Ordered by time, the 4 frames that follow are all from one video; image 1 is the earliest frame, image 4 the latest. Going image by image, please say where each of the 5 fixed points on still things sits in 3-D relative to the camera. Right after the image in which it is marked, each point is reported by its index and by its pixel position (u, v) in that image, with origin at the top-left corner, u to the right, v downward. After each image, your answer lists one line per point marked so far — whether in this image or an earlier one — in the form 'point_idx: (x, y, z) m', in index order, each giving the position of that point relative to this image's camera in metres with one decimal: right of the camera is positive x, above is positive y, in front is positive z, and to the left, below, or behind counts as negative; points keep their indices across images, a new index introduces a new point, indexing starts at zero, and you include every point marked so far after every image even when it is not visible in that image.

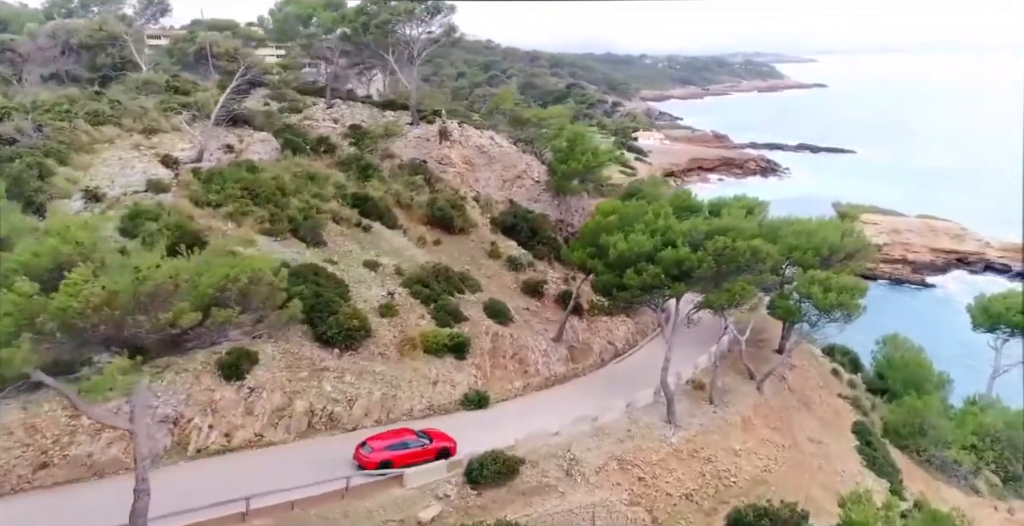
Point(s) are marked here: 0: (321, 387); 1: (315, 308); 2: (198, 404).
0: (-5.6, -3.6, +18.5) m
1: (-6.3, -1.4, +19.9) m
2: (-8.4, -3.8, +16.7) m
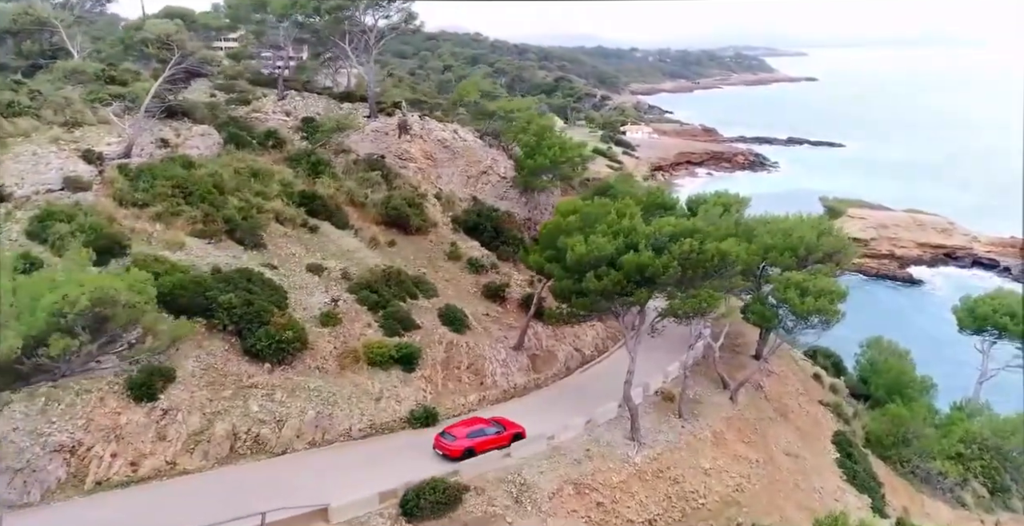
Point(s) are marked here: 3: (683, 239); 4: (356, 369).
0: (-7.1, -3.8, +16.8) m
1: (-7.8, -1.6, +18.1) m
2: (-9.8, -4.0, +14.9) m
3: (+5.0, +0.7, +18.5) m
4: (-4.7, -3.2, +19.1) m
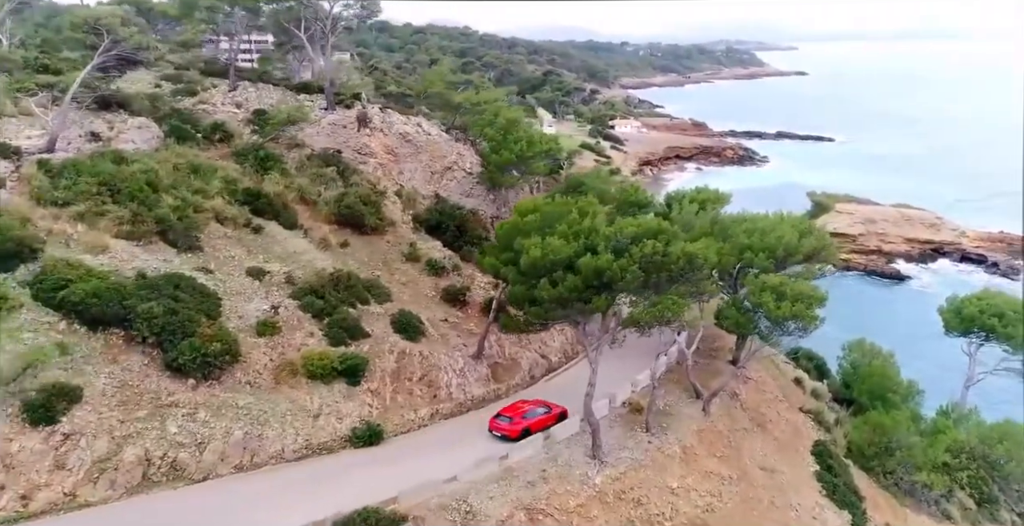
0: (-8.4, -4.0, +15.2) m
1: (-9.1, -1.8, +16.5) m
2: (-11.1, -4.1, +13.3) m
3: (+3.7, +0.6, +17.0) m
4: (-6.1, -3.4, +17.6) m
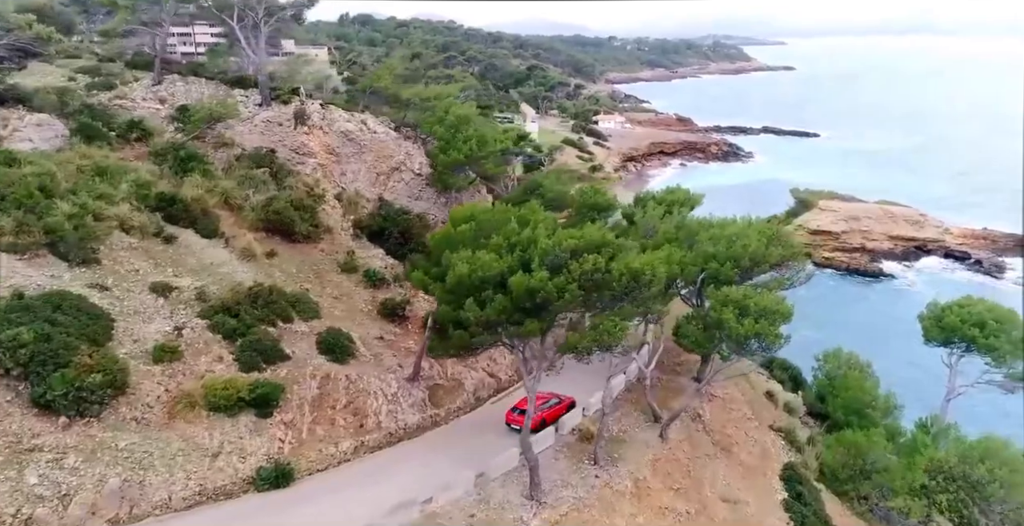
0: (-10.2, -4.4, +13.0) m
1: (-10.9, -2.2, +14.4) m
2: (-12.8, -4.6, +11.1) m
3: (+1.9, +0.2, +15.1) m
4: (-7.9, -3.8, +15.5) m
